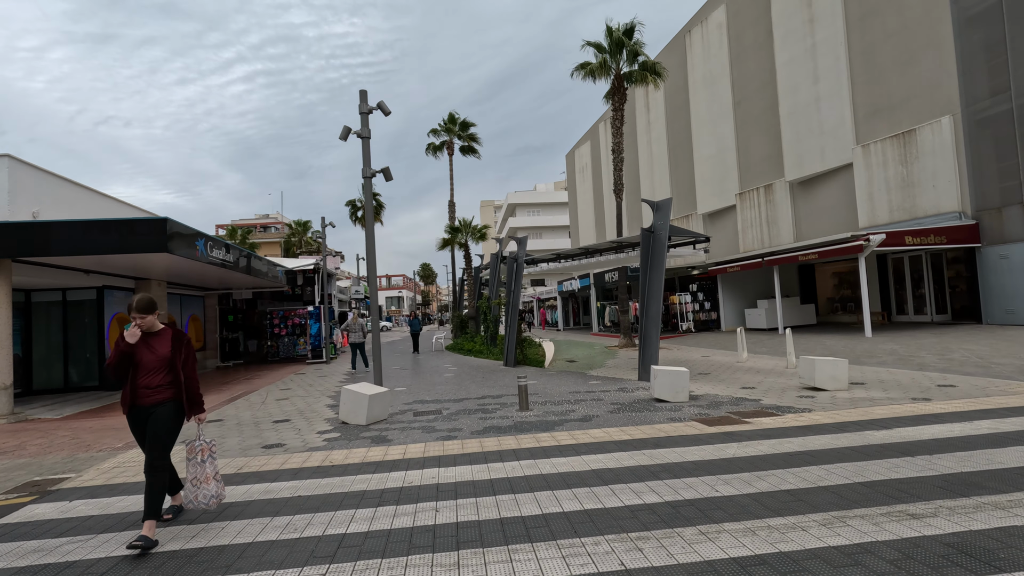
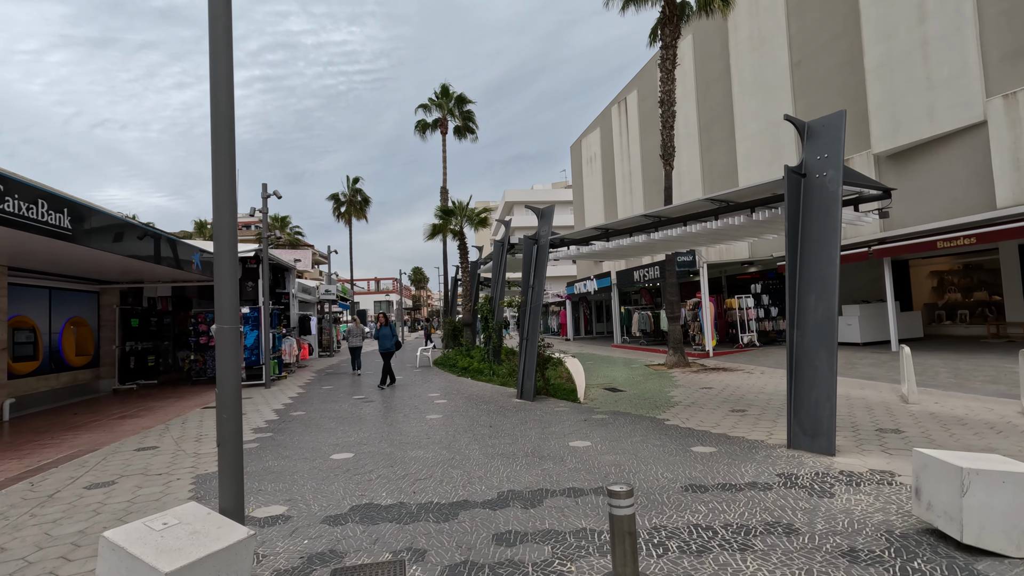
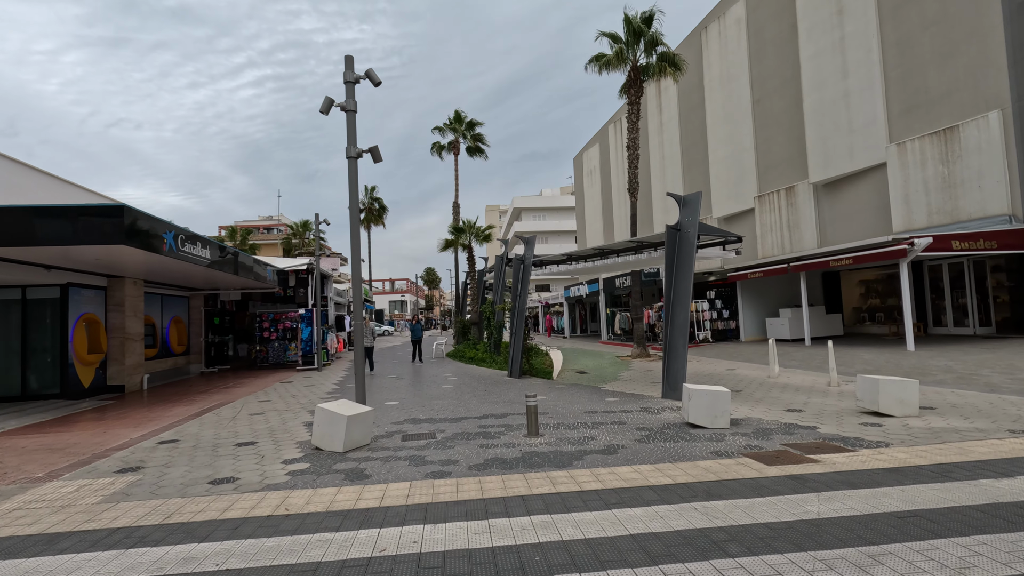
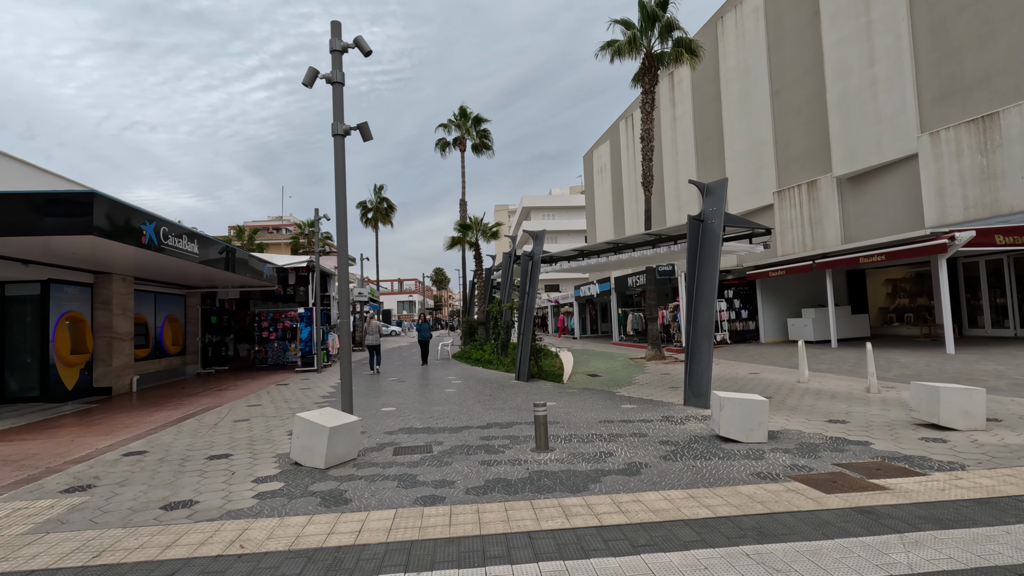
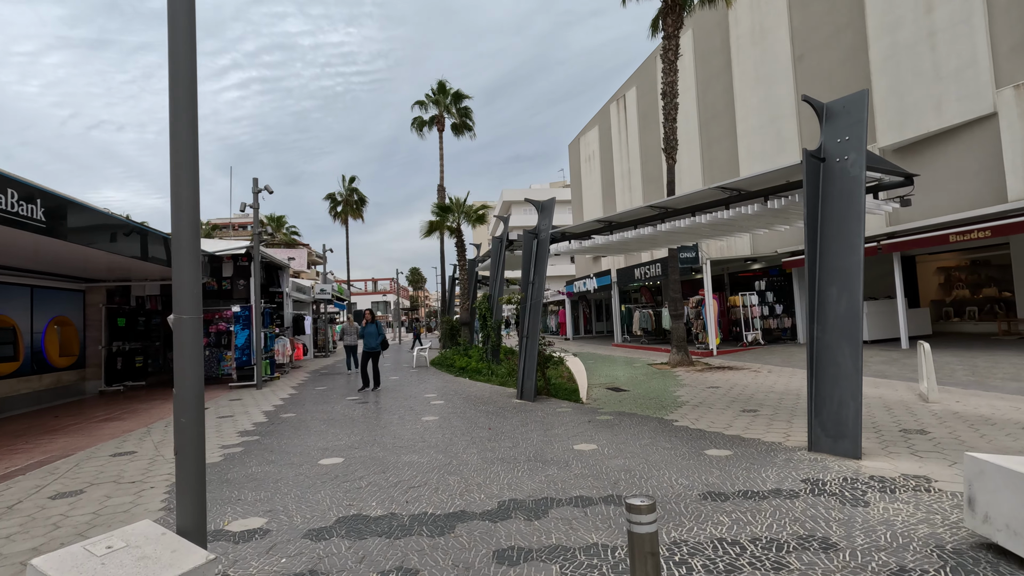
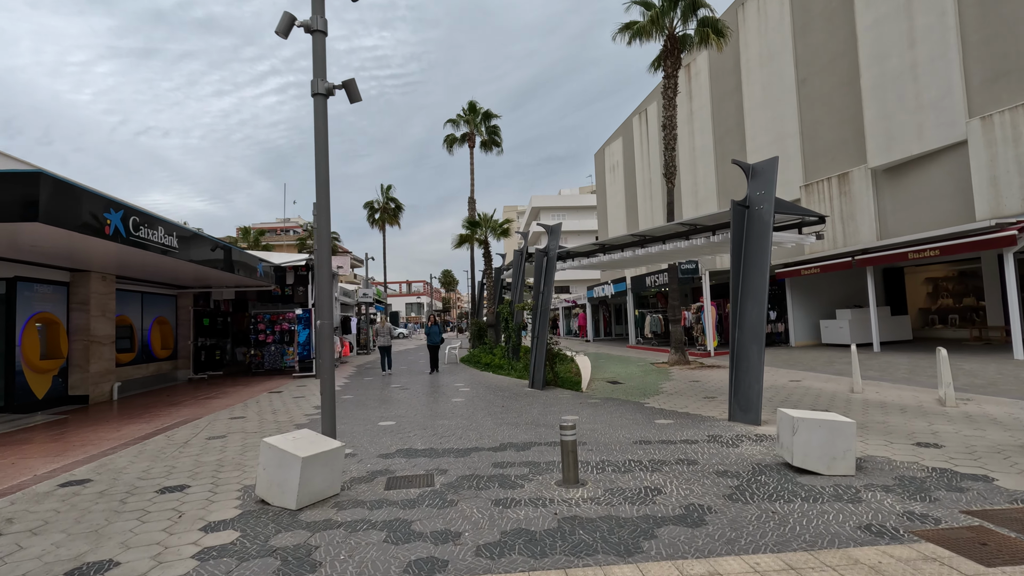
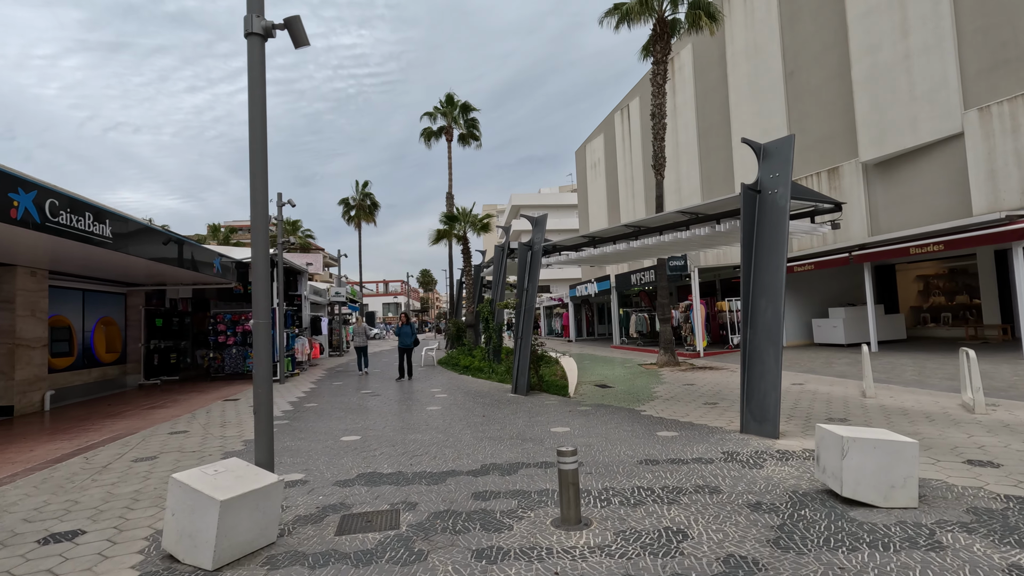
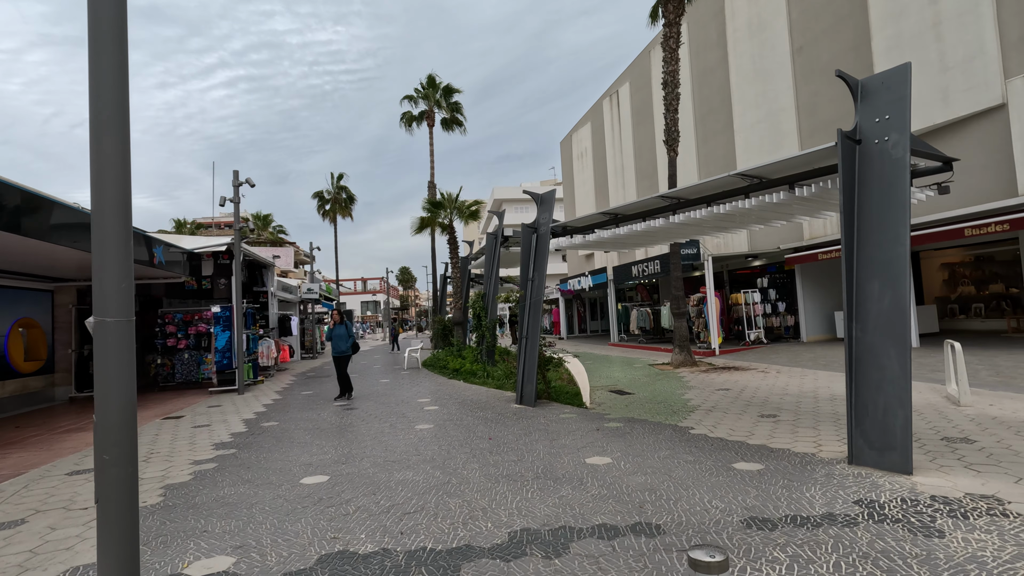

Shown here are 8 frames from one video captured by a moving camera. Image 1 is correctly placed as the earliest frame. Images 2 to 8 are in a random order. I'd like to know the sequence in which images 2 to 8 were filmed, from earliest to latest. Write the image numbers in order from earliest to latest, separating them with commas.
3, 4, 6, 7, 2, 5, 8
